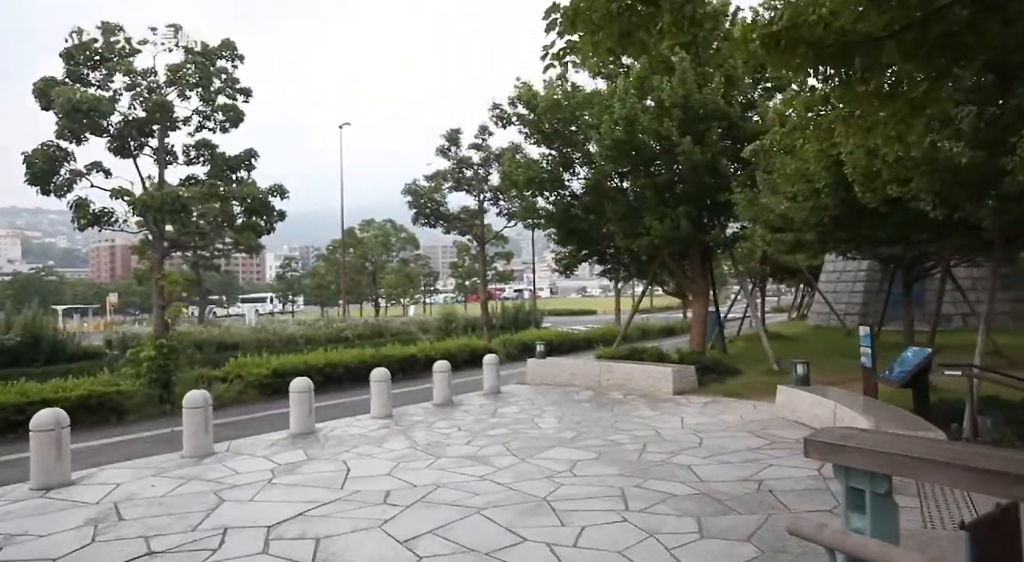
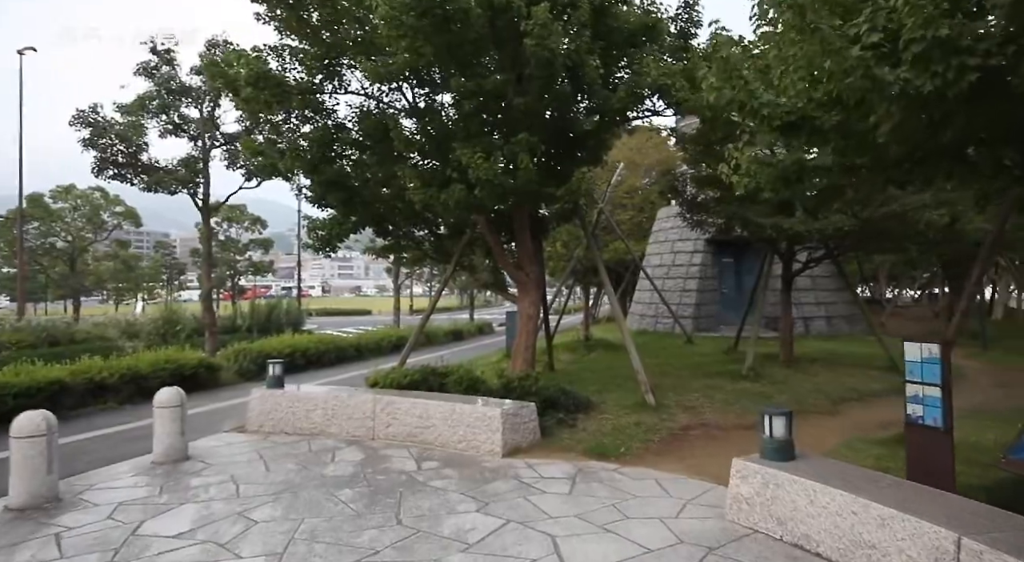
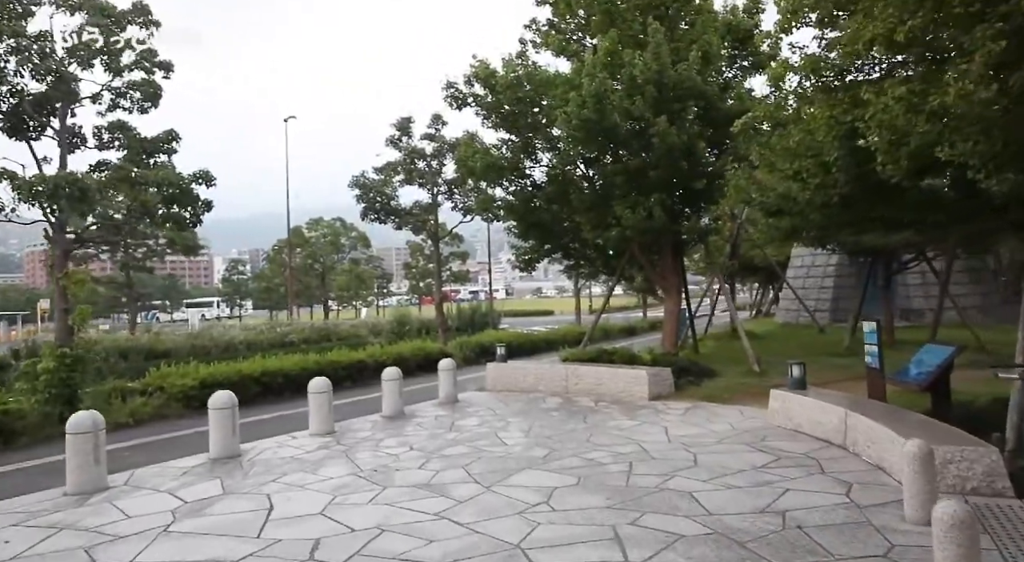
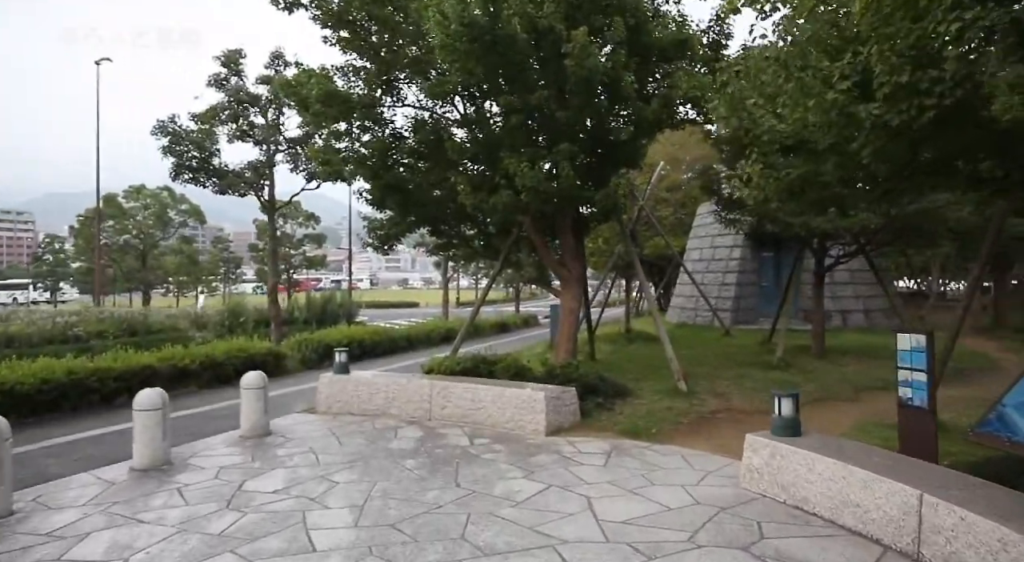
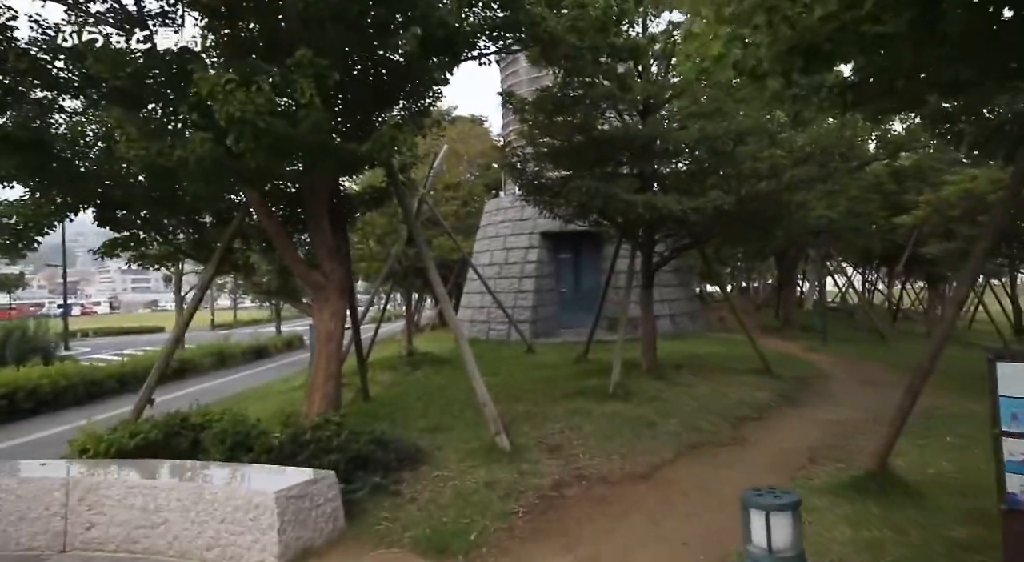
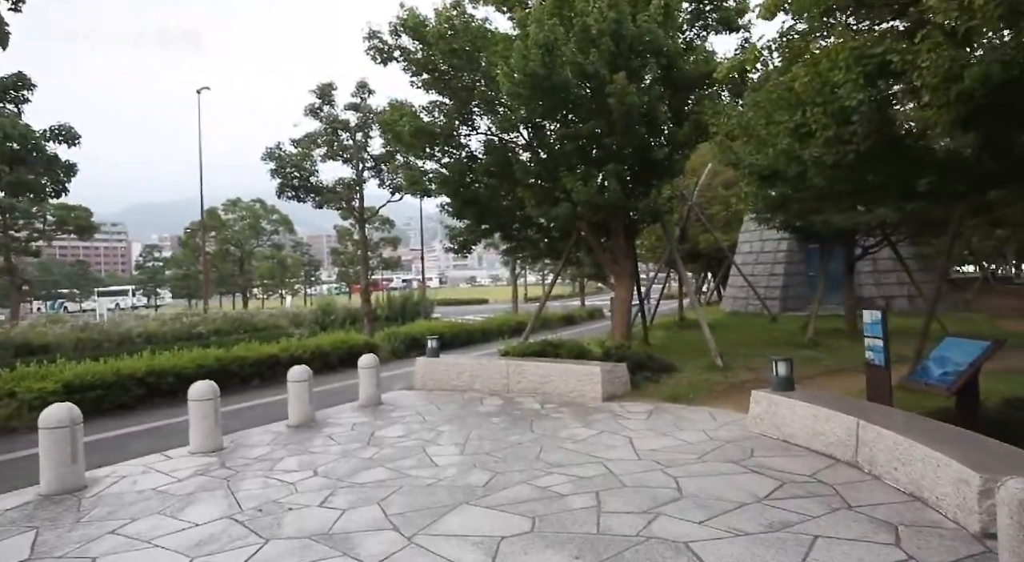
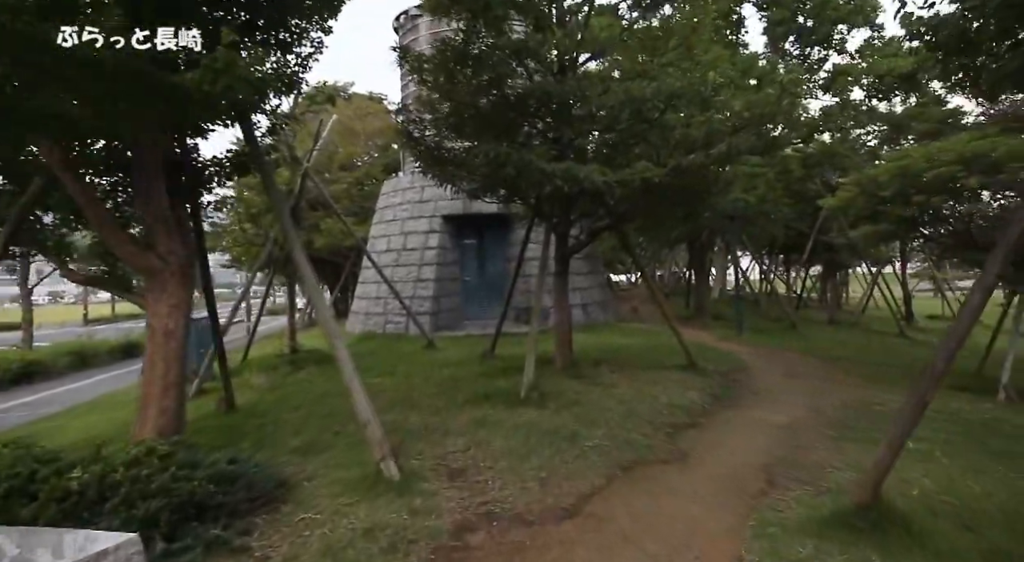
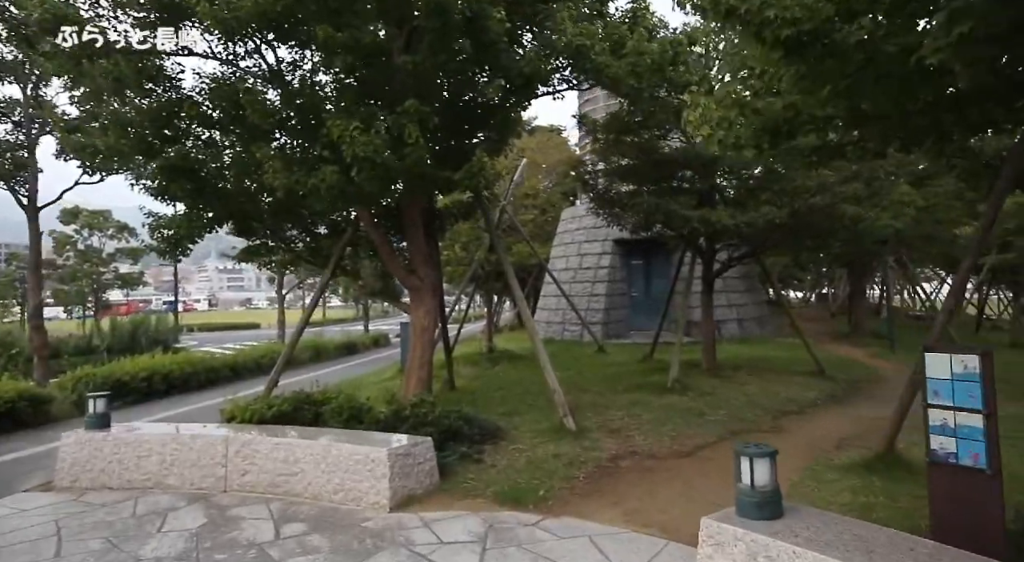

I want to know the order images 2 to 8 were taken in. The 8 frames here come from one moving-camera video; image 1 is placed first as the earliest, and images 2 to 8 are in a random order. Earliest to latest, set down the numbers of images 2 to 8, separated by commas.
3, 6, 4, 2, 8, 5, 7
